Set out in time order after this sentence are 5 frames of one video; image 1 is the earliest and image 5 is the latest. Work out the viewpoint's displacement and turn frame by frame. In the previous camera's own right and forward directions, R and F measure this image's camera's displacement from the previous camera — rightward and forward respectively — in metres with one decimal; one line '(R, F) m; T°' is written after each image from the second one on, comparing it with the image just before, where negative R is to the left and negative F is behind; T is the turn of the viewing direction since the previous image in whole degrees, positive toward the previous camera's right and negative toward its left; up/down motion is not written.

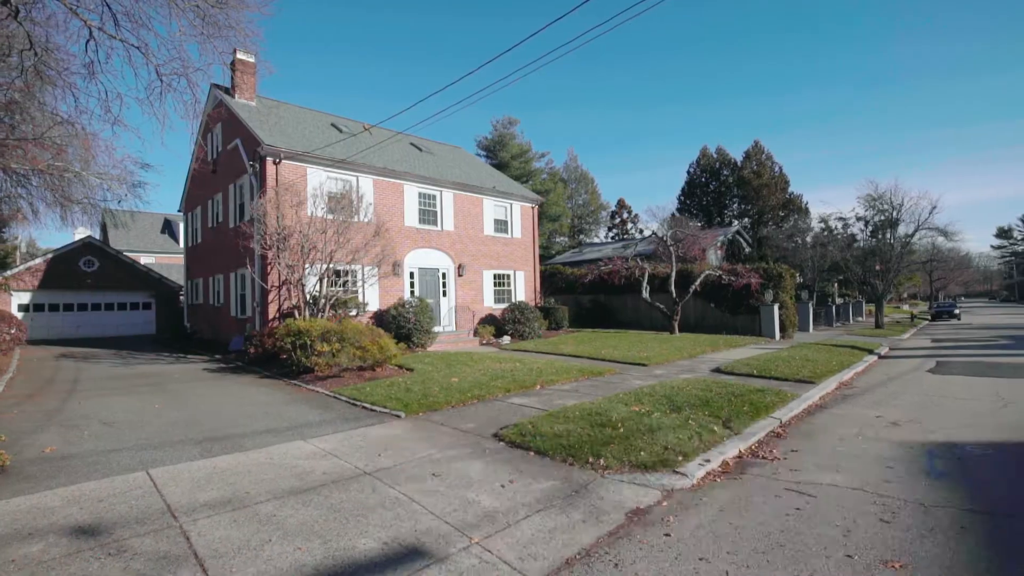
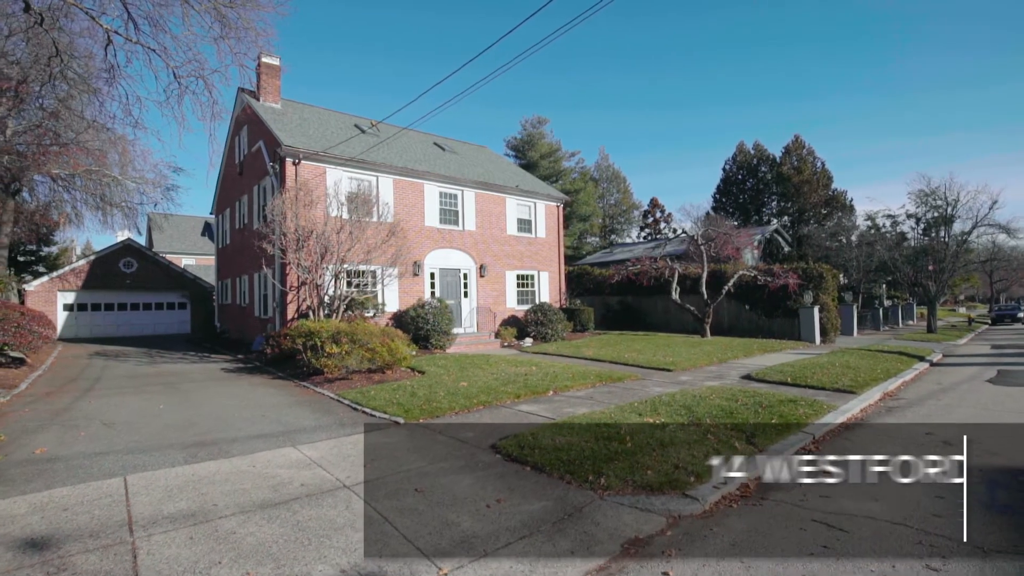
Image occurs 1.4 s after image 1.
(+0.4, +0.5) m; -4°
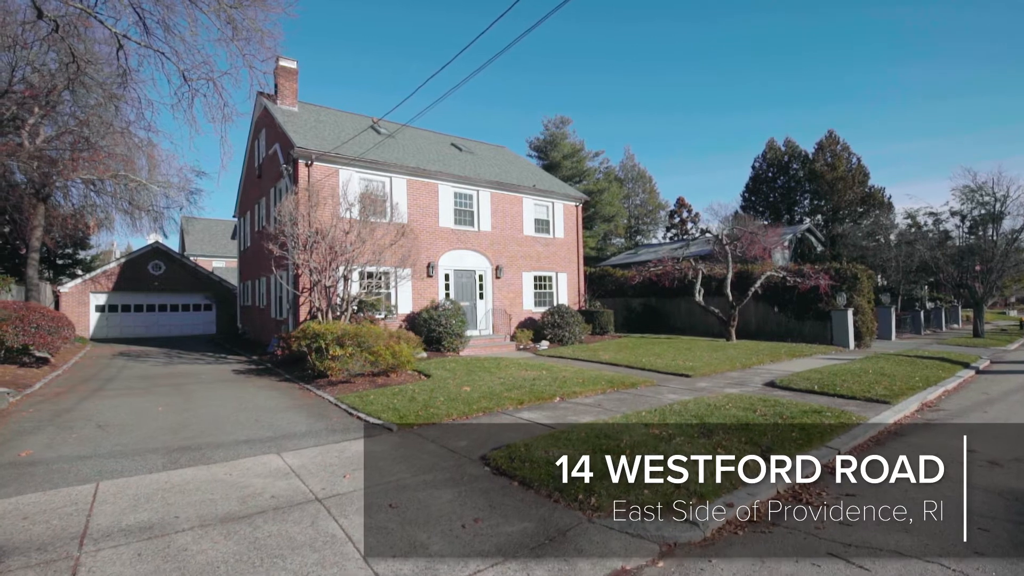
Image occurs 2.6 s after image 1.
(+0.4, +0.4) m; -3°
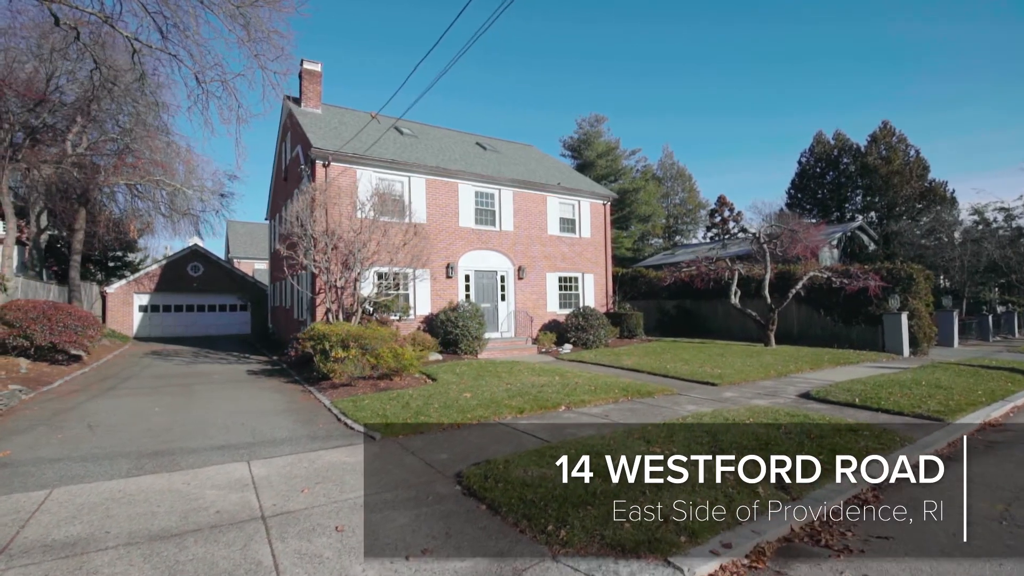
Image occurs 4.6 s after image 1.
(+0.6, +0.6) m; -5°
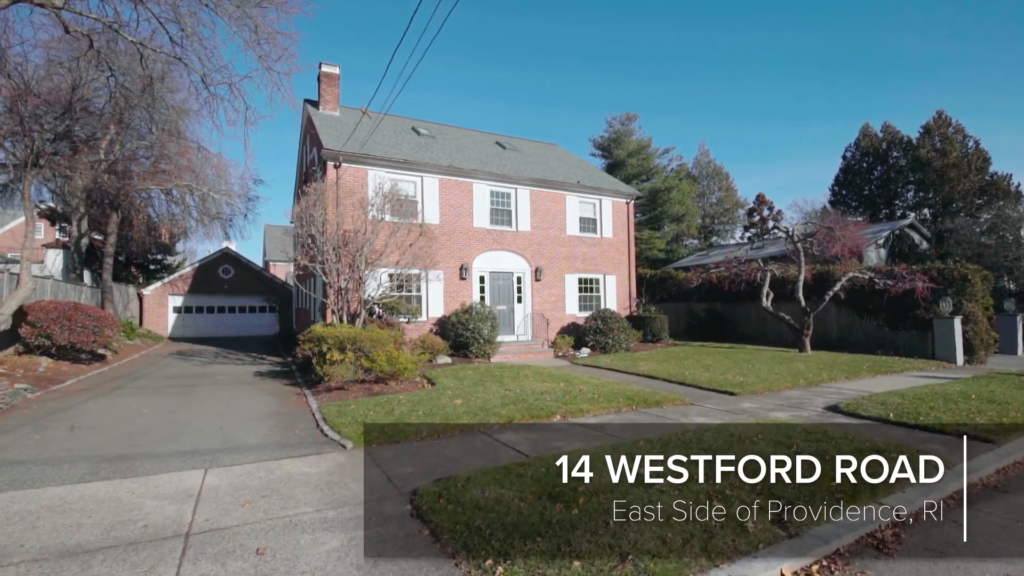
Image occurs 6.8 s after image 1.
(+0.6, +0.5) m; -4°
